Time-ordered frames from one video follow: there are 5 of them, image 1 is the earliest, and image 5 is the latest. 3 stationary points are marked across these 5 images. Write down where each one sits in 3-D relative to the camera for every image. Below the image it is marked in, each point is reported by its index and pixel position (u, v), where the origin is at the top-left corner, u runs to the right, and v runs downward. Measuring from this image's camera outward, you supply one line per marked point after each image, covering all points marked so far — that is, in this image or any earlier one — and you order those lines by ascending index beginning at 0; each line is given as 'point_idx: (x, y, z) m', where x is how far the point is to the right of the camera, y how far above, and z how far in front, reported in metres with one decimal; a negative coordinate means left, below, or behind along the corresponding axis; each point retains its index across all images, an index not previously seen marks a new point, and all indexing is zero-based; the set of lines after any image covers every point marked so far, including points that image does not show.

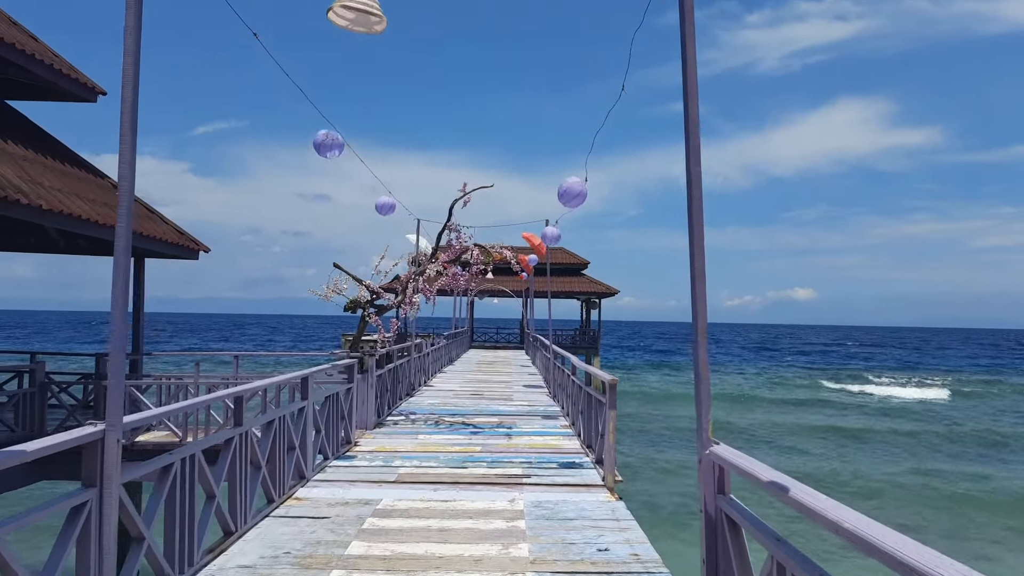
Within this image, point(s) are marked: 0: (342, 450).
0: (-2.0, -1.9, +7.7) m
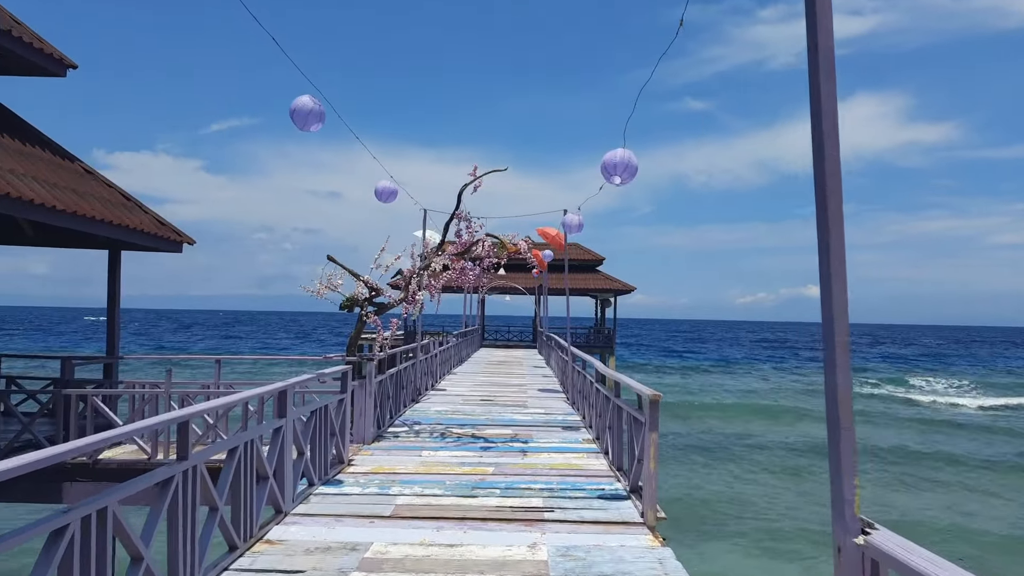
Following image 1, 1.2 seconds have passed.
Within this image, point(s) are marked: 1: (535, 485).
0: (-1.8, -1.8, +6.7) m
1: (+0.2, -1.9, +6.4) m
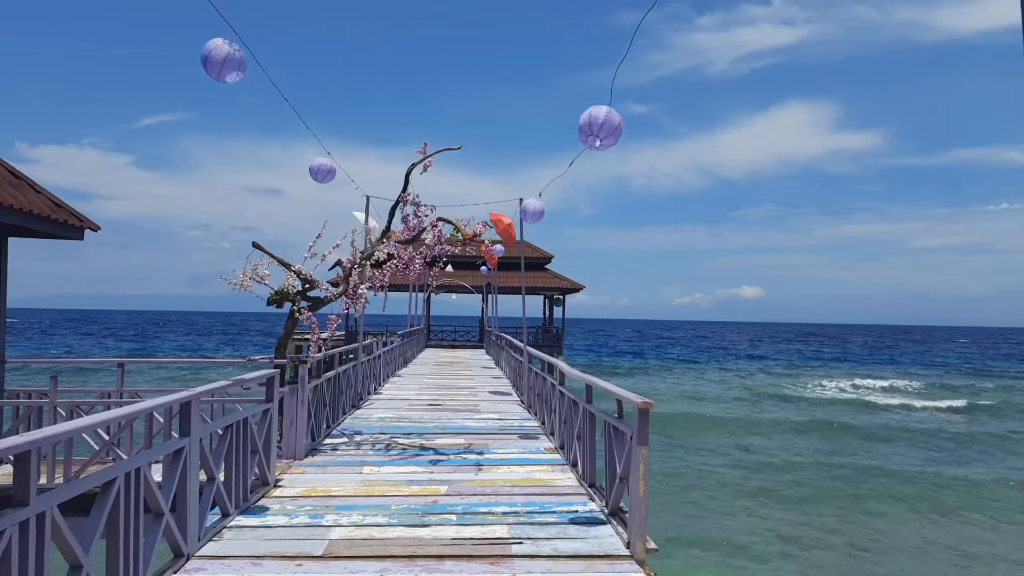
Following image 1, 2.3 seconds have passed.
0: (-2.1, -1.7, +5.6) m
1: (-0.1, -1.8, +5.5) m
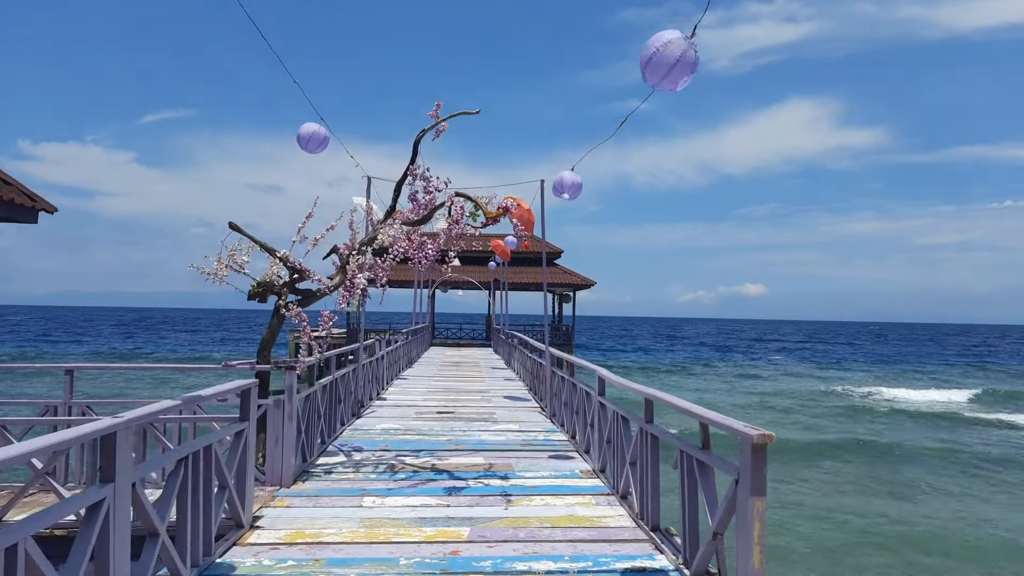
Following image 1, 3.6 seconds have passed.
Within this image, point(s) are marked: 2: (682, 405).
0: (-1.9, -1.6, +4.3) m
1: (+0.2, -1.7, +4.2) m
2: (+1.0, -0.7, +4.2) m
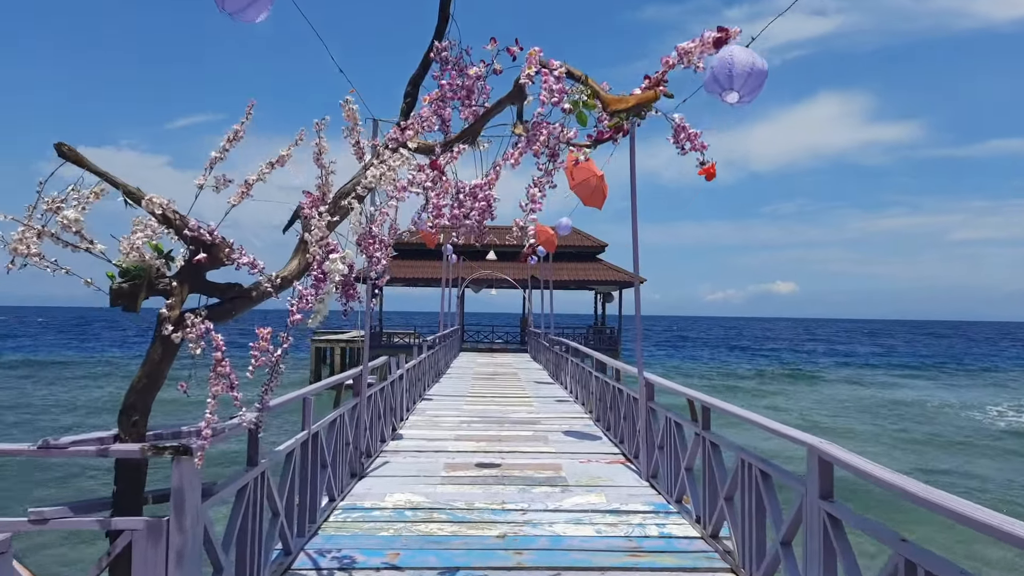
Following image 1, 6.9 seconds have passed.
0: (-1.3, -1.6, +1.1) m
1: (+0.7, -1.7, +0.9) m
2: (+1.5, -0.7, +0.9) m
